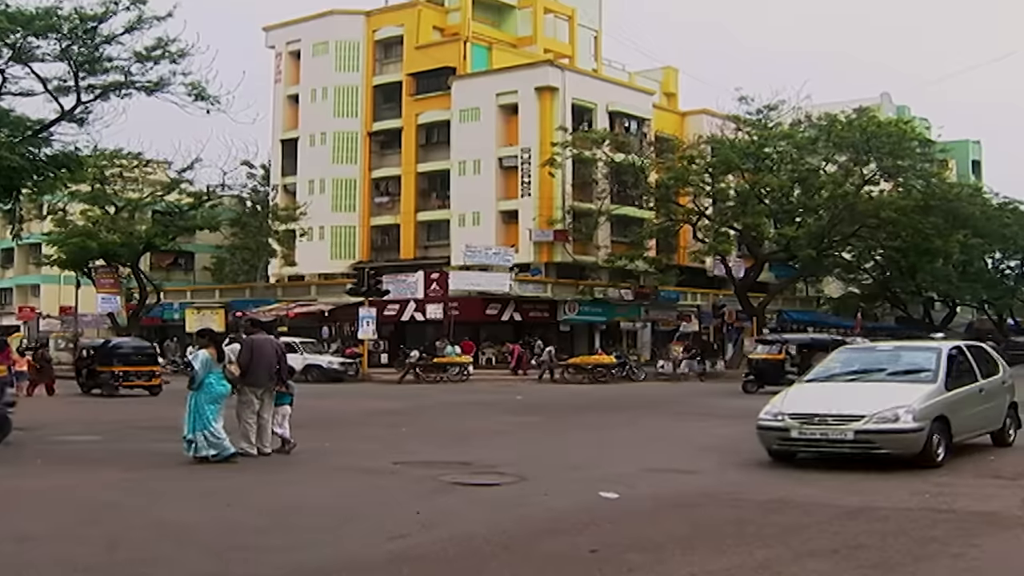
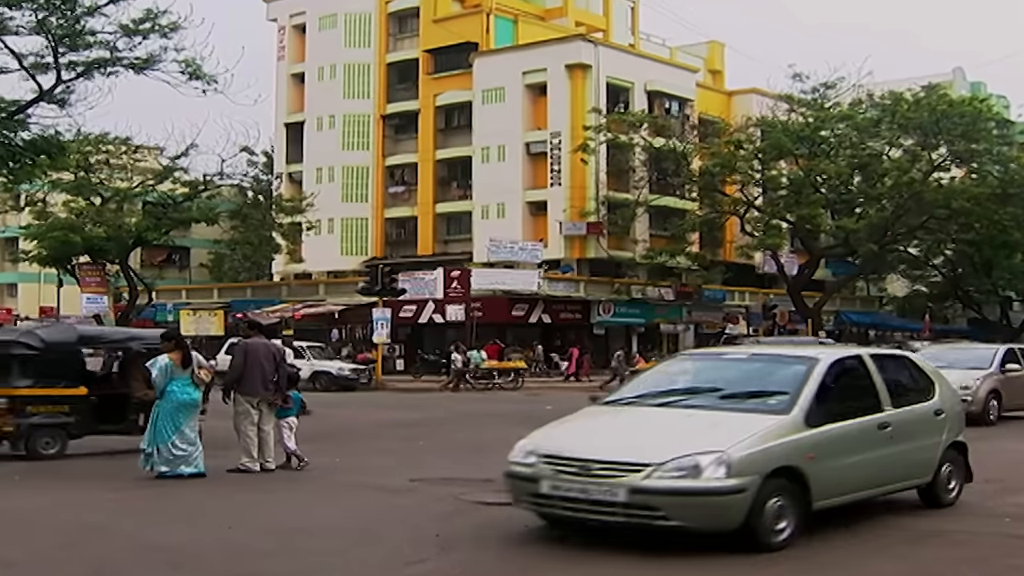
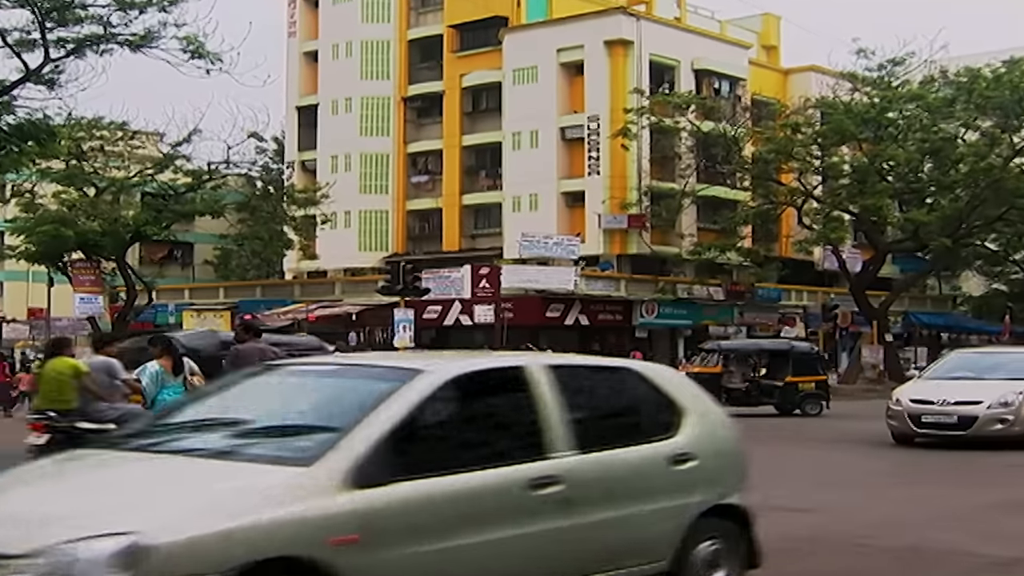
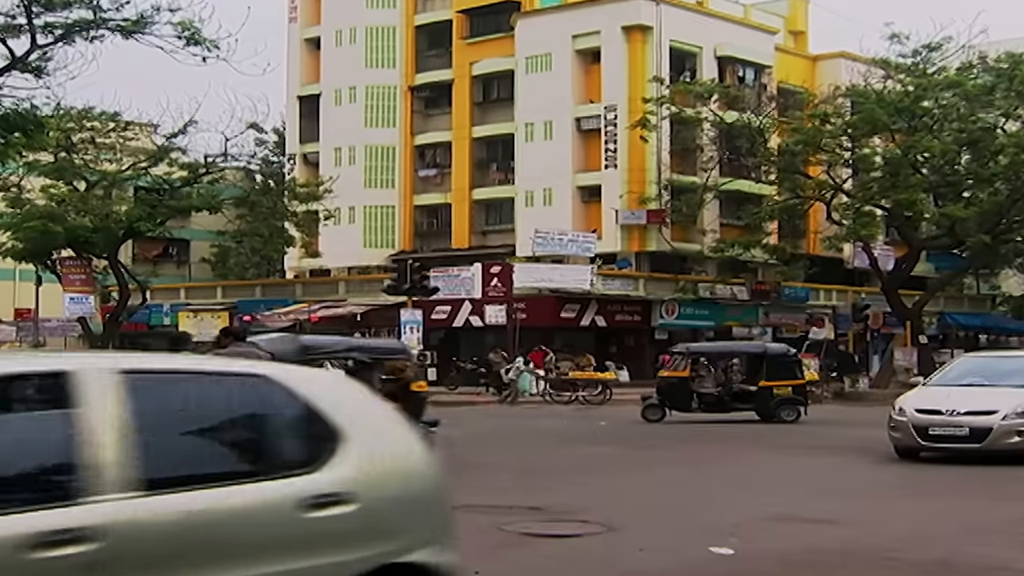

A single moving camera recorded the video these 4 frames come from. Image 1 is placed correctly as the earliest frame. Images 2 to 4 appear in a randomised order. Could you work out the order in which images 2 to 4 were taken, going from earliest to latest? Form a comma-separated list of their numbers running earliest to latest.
2, 3, 4
